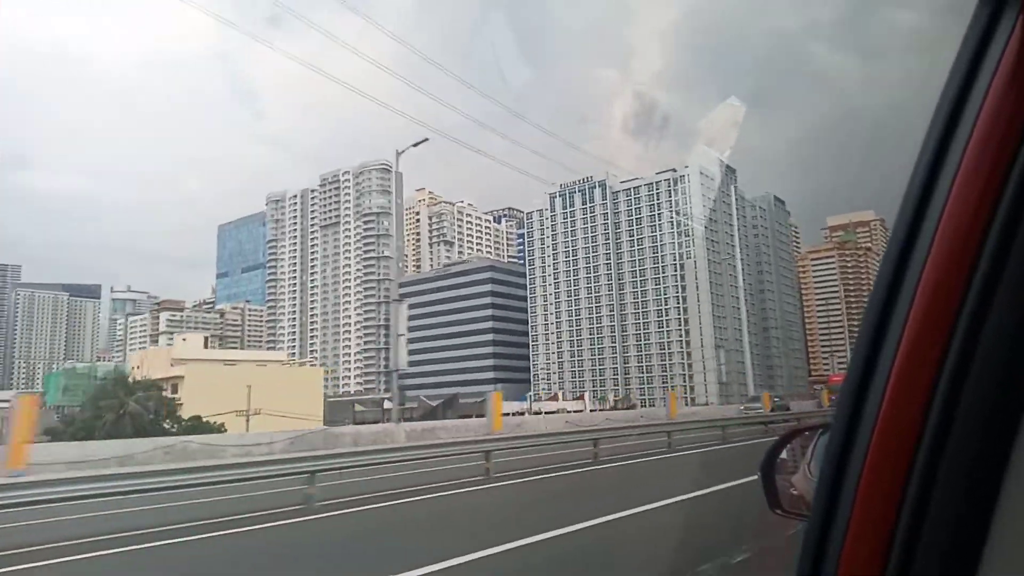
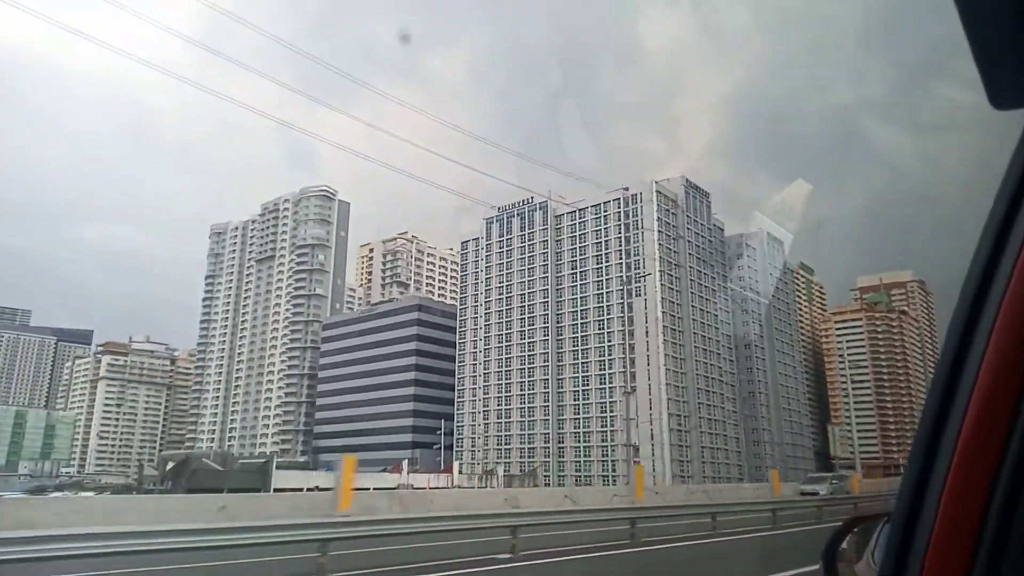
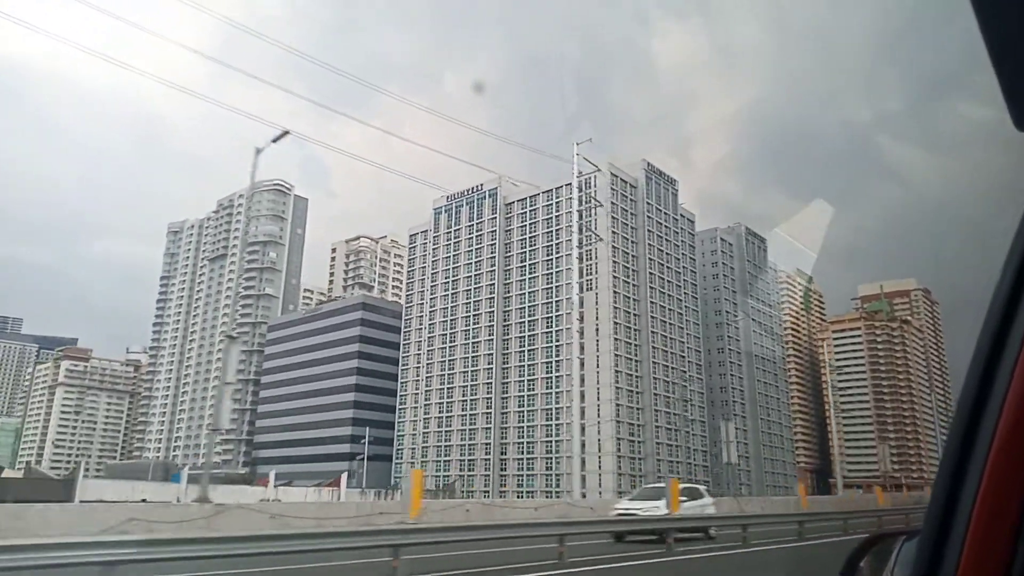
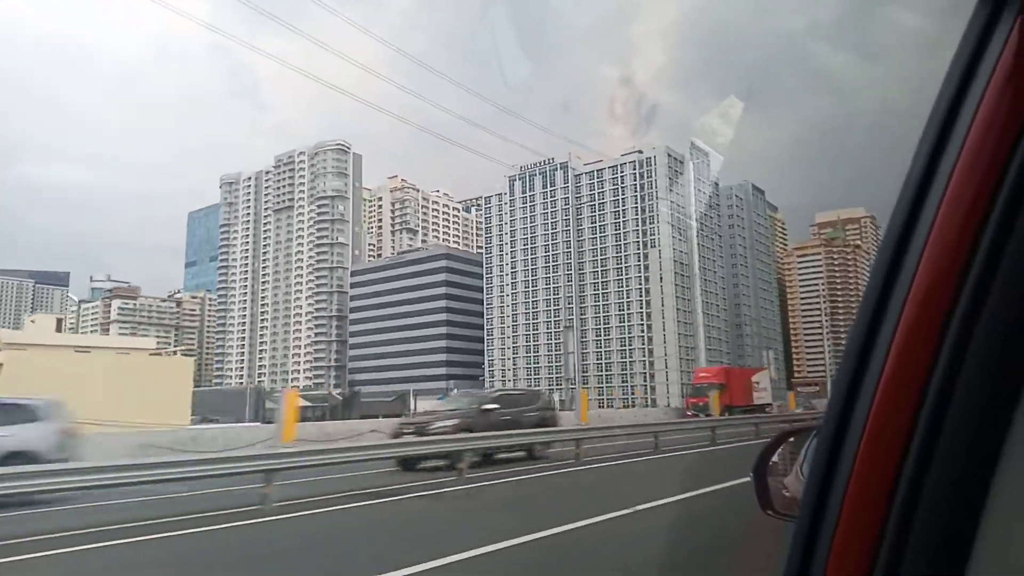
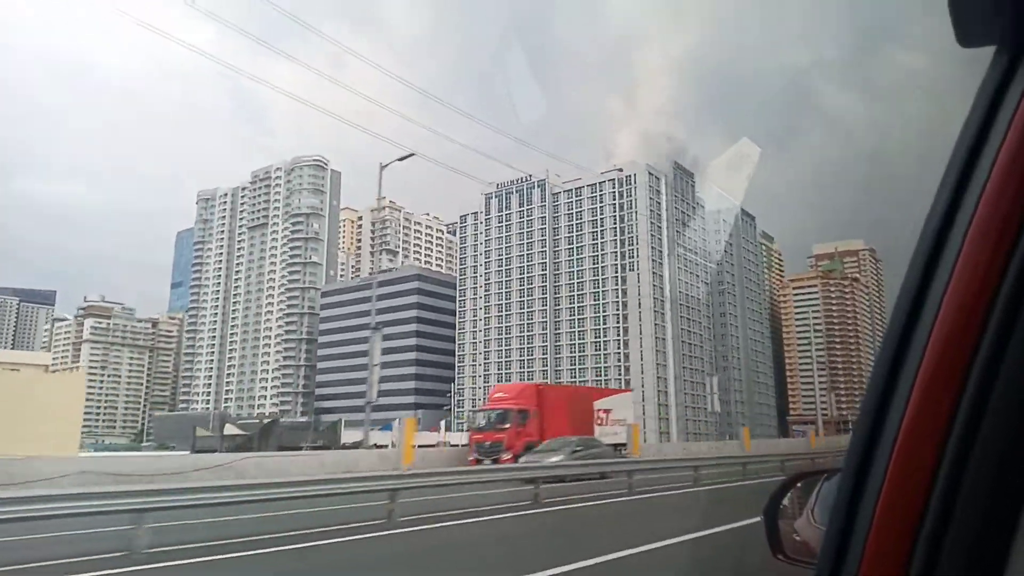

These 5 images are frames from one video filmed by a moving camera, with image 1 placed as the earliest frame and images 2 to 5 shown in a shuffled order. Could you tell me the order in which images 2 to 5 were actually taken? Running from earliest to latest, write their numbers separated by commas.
4, 5, 2, 3
